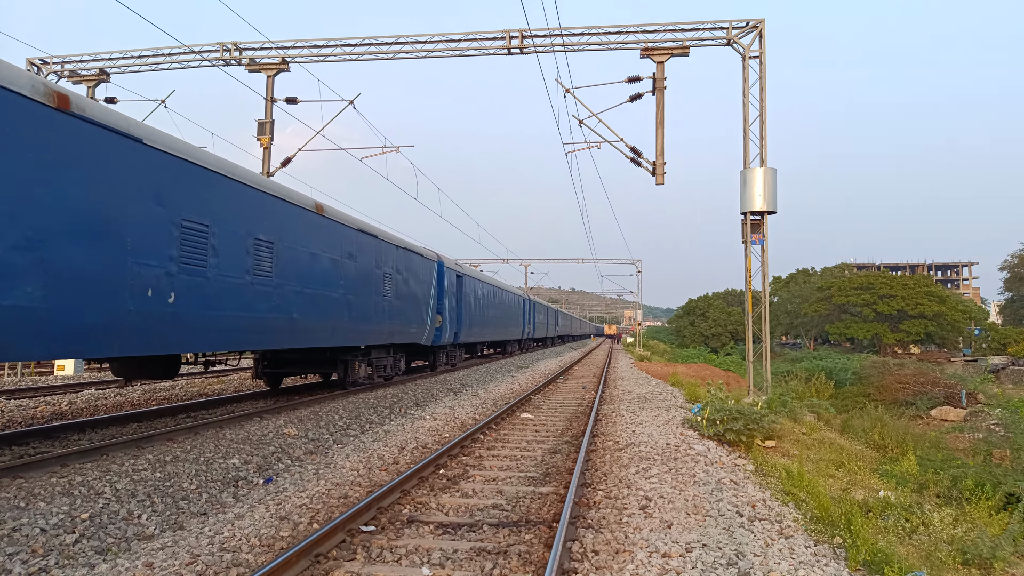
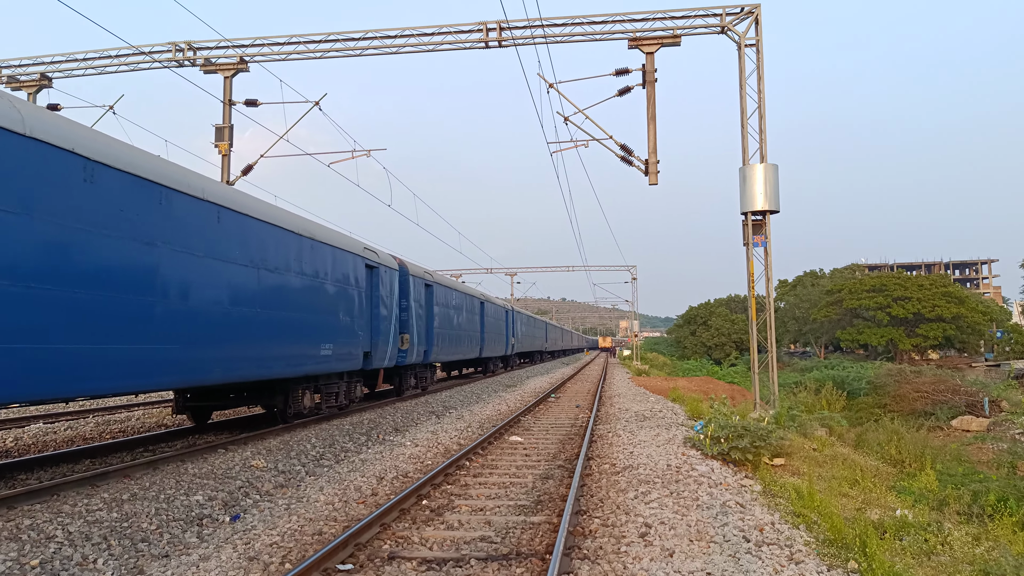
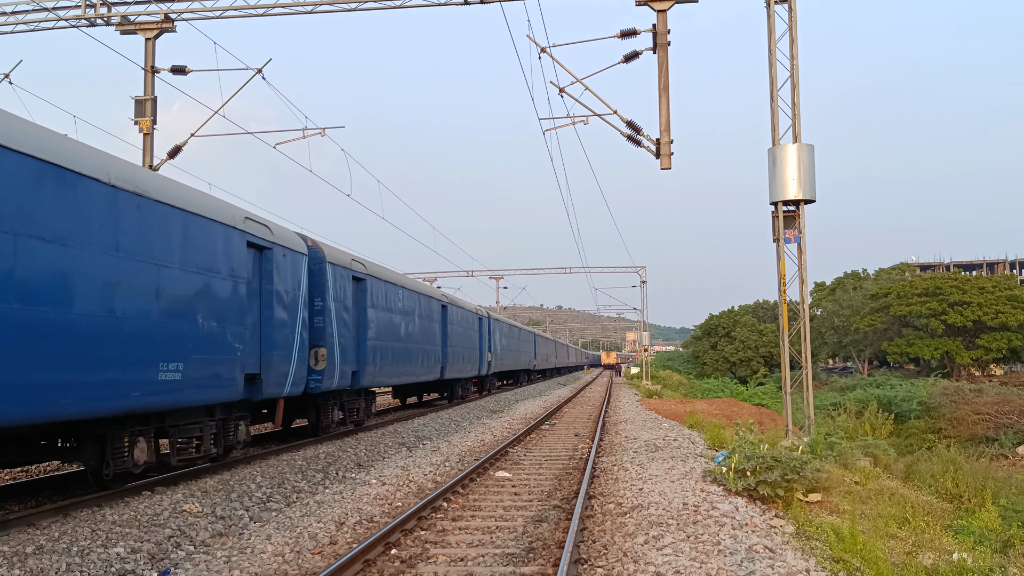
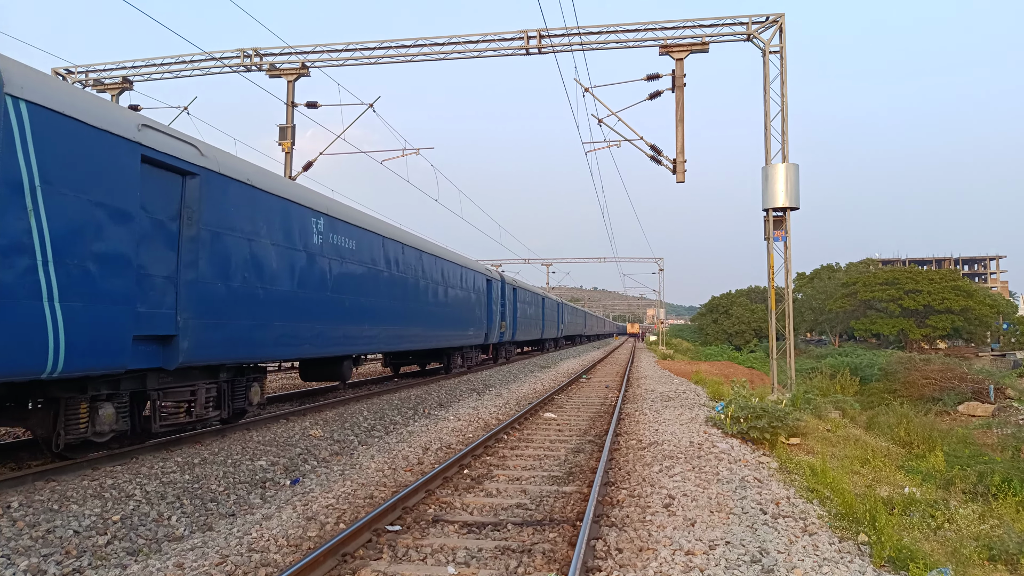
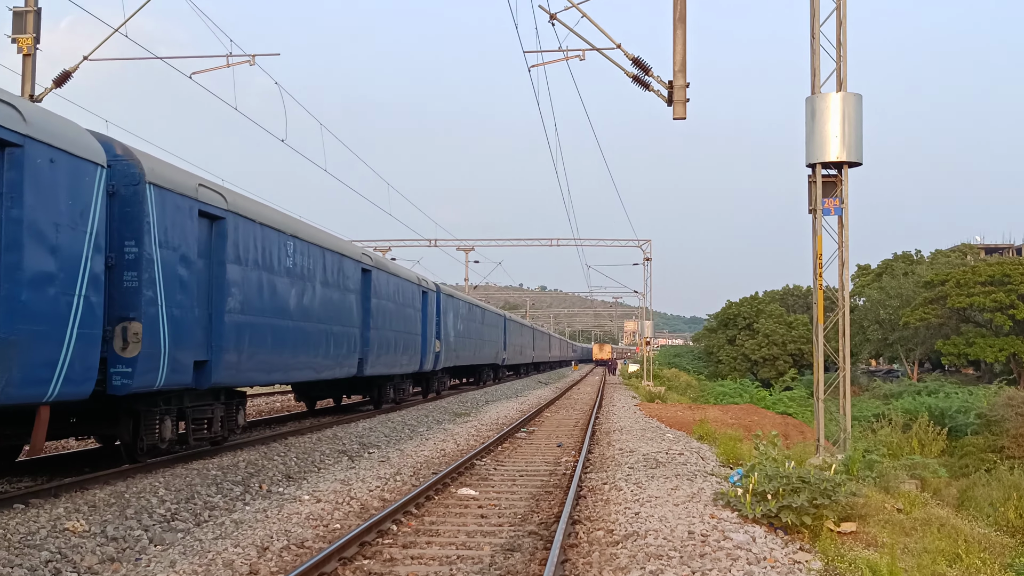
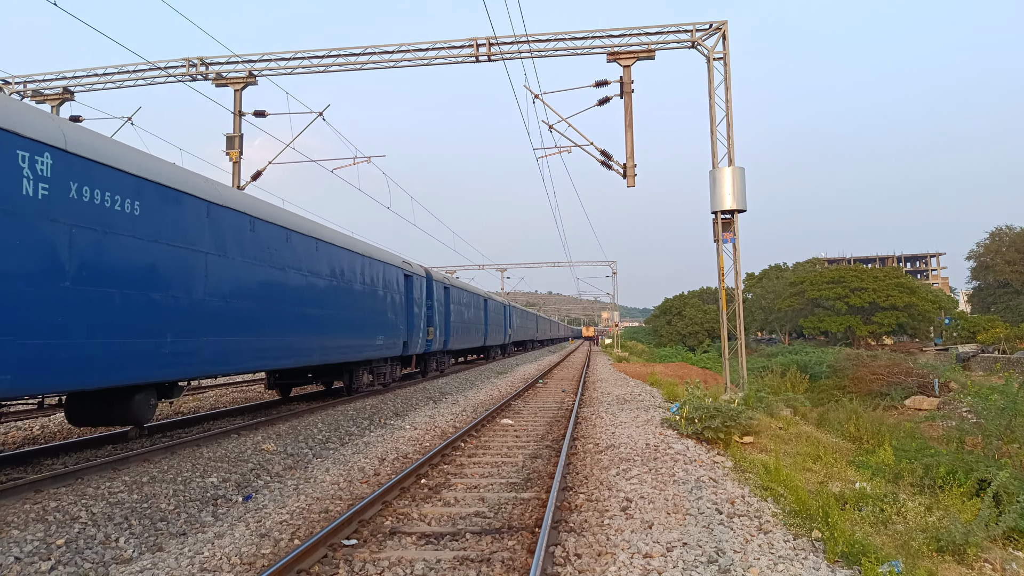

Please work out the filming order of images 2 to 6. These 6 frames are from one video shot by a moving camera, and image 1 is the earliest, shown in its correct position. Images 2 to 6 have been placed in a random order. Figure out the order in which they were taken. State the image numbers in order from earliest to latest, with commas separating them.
4, 6, 2, 3, 5
